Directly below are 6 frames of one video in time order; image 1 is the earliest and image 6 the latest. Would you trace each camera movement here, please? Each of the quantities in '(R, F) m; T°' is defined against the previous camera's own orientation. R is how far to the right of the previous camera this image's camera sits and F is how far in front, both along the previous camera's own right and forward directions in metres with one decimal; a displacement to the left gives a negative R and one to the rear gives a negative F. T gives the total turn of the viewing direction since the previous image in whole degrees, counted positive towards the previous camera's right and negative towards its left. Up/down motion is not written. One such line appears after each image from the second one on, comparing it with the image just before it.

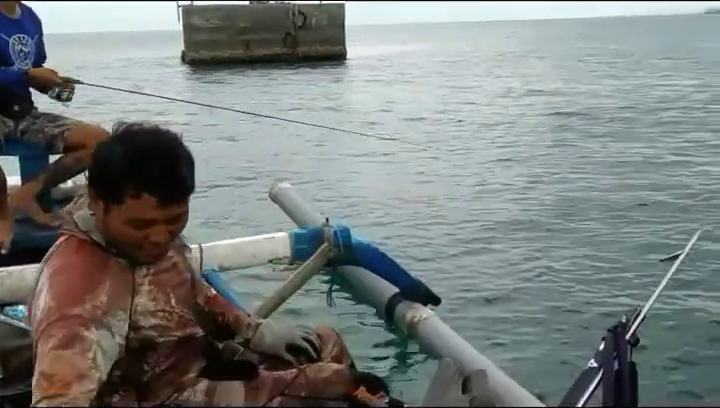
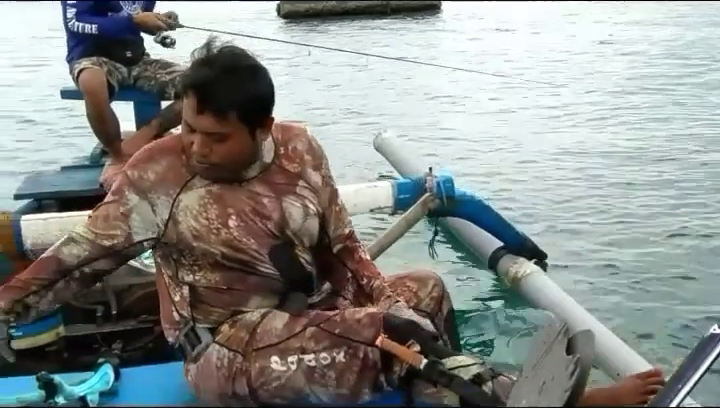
(+0.1, 0.0) m; -12°
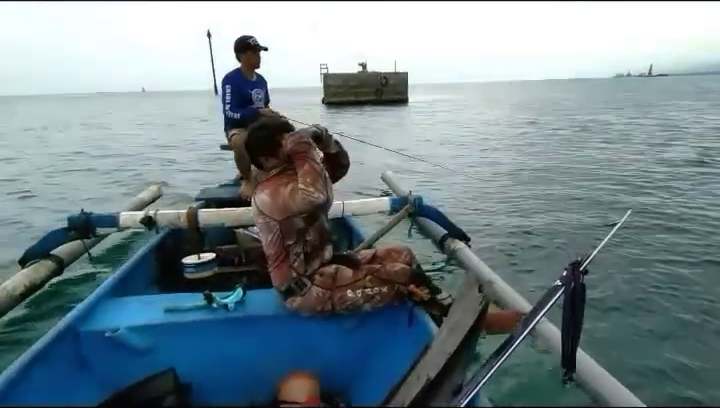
(-0.5, -2.8) m; +4°
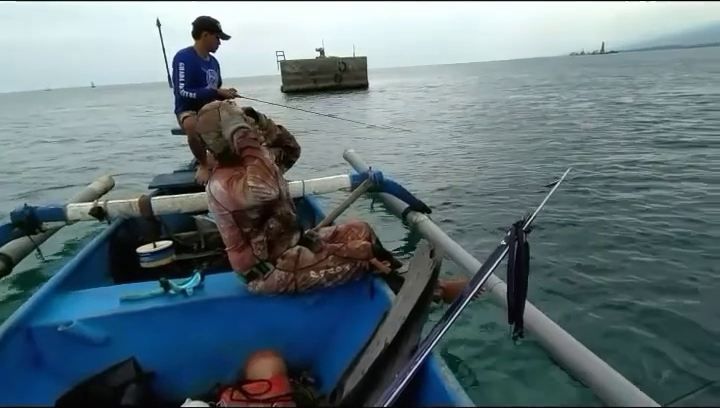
(+0.1, 0.0) m; +3°
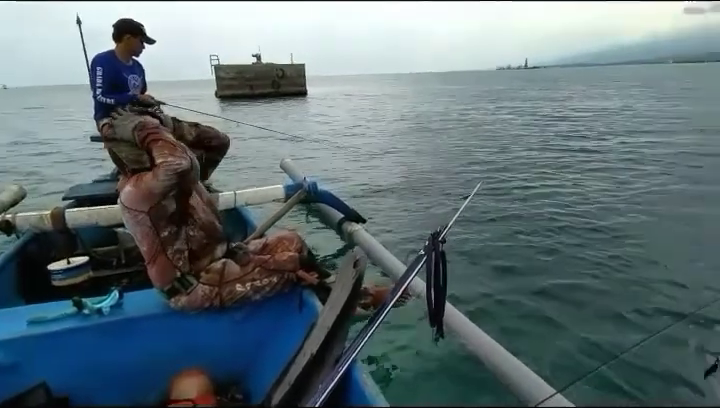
(+0.1, +0.1) m; +7°
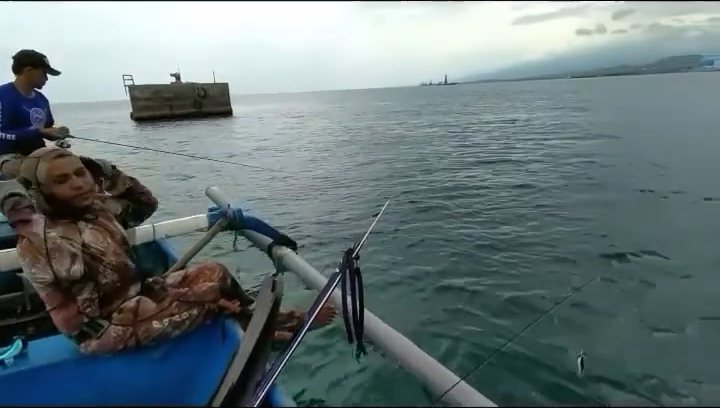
(+0.1, -0.1) m; +7°
